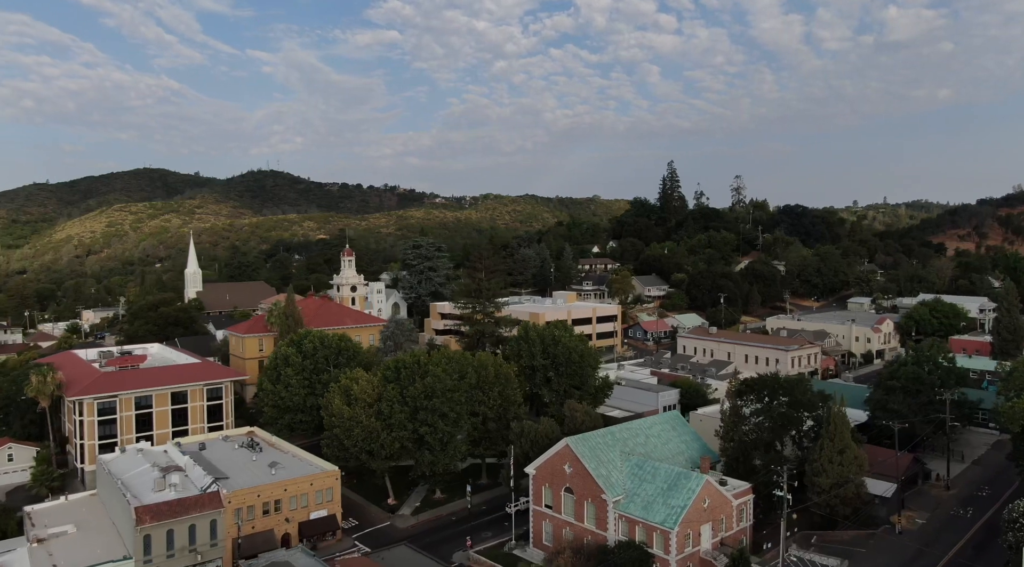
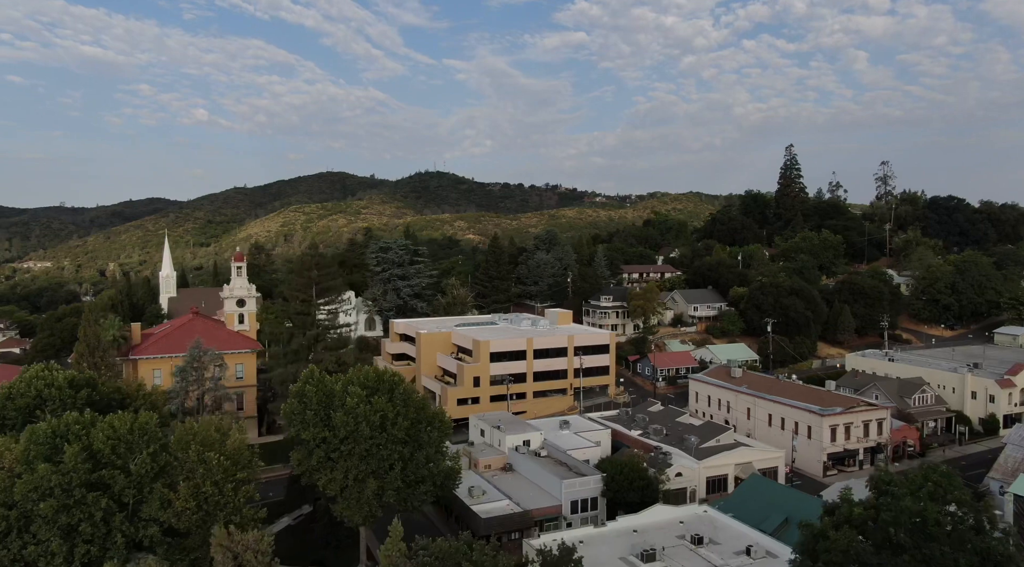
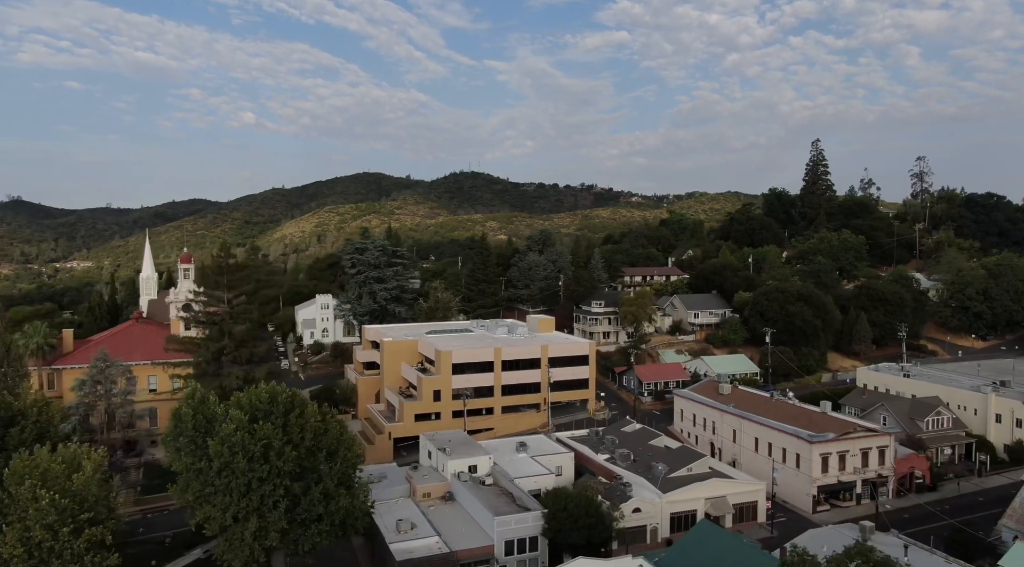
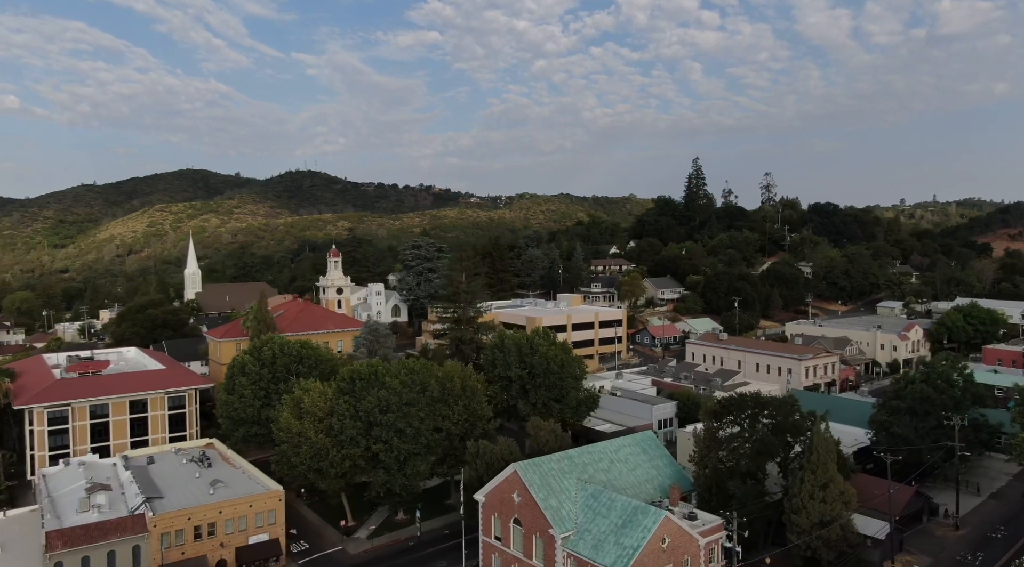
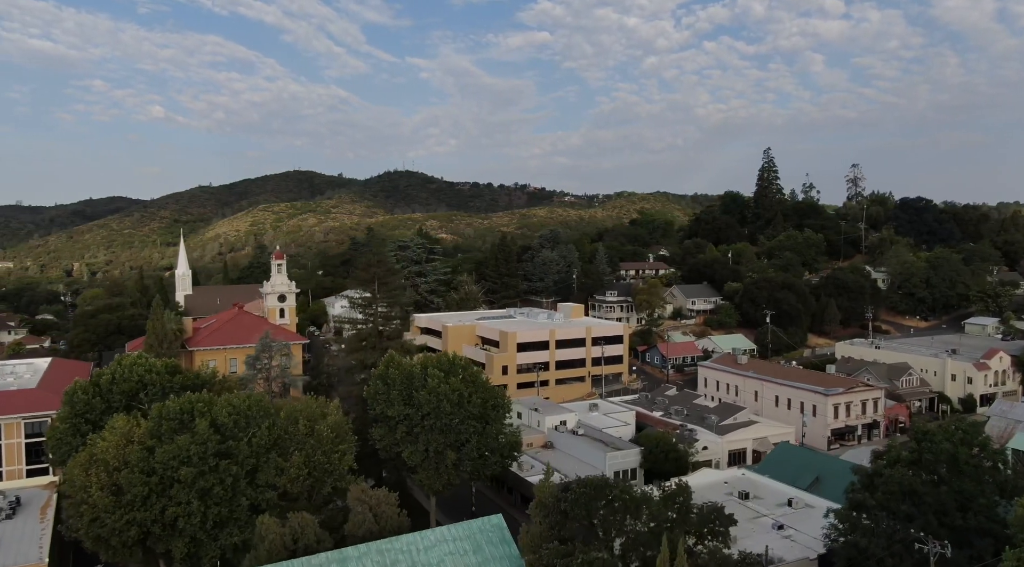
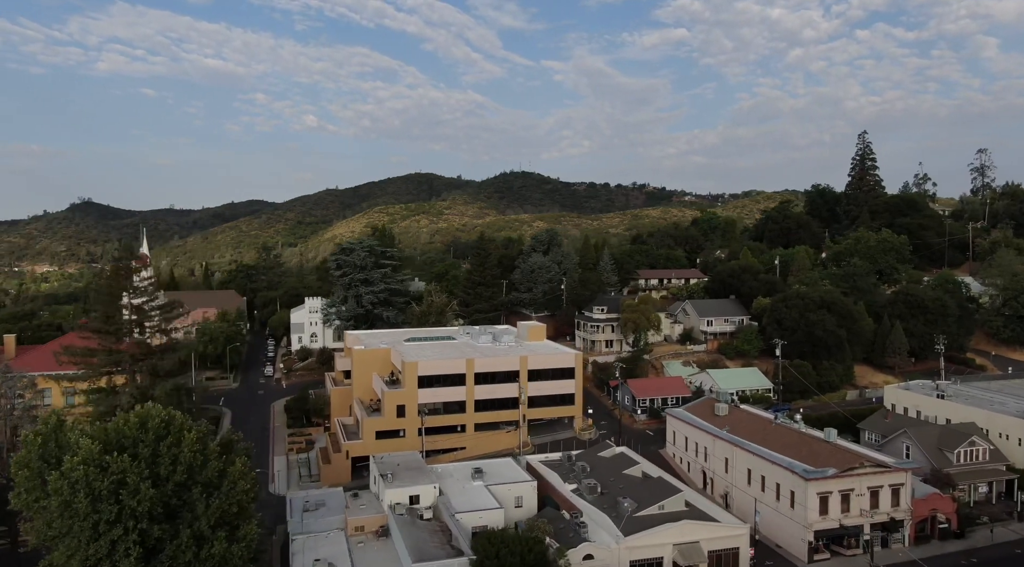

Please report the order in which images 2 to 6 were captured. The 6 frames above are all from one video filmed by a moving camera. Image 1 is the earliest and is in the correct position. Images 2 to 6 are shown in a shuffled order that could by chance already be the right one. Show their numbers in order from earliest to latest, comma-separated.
4, 5, 2, 3, 6
